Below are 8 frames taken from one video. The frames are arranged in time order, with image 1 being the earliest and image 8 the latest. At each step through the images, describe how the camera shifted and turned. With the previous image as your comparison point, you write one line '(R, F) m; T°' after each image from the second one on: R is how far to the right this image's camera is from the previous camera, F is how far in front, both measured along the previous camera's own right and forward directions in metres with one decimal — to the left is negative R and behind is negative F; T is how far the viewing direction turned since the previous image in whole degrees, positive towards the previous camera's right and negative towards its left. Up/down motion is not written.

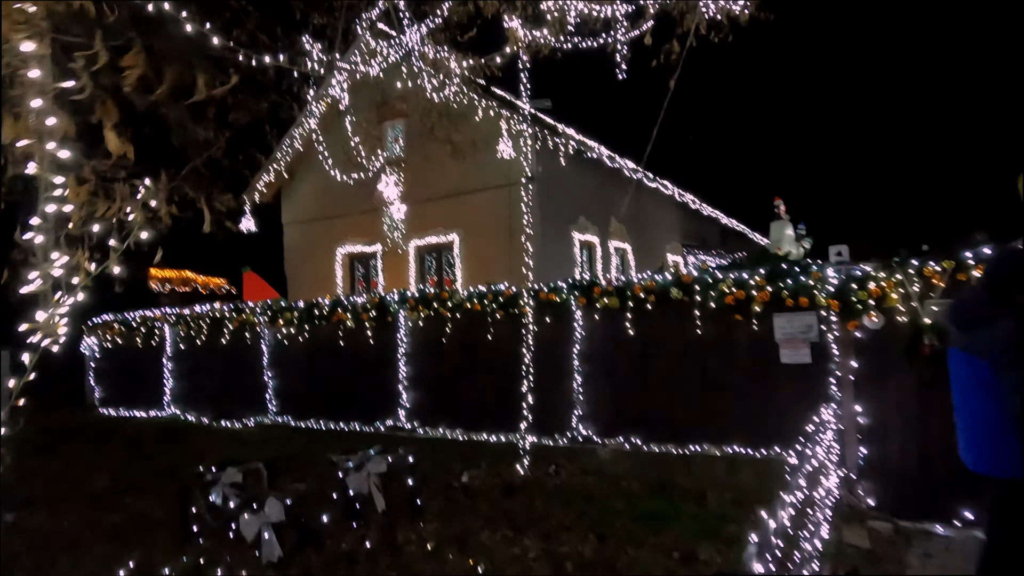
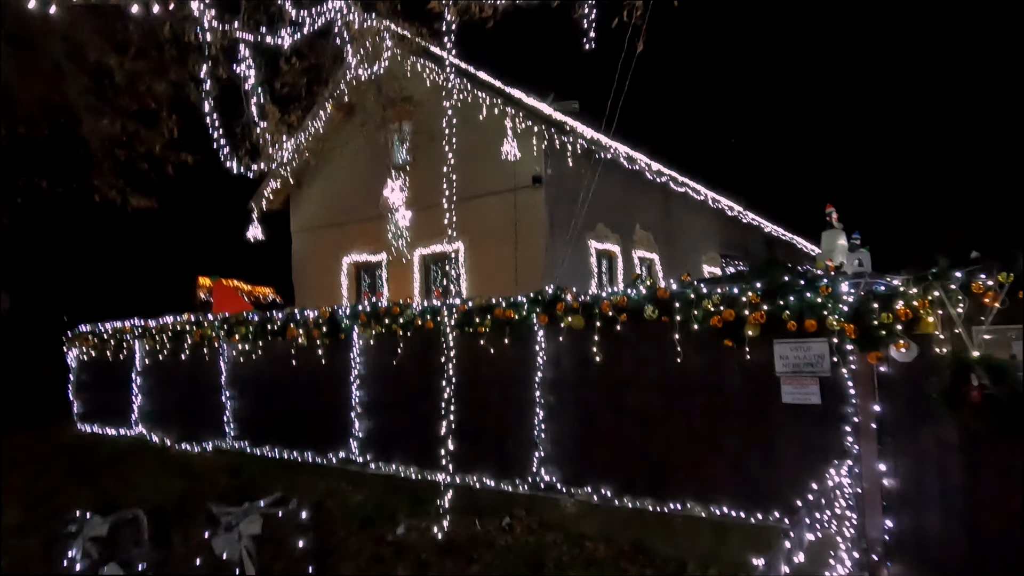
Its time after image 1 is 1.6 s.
(+1.1, +1.4) m; -4°
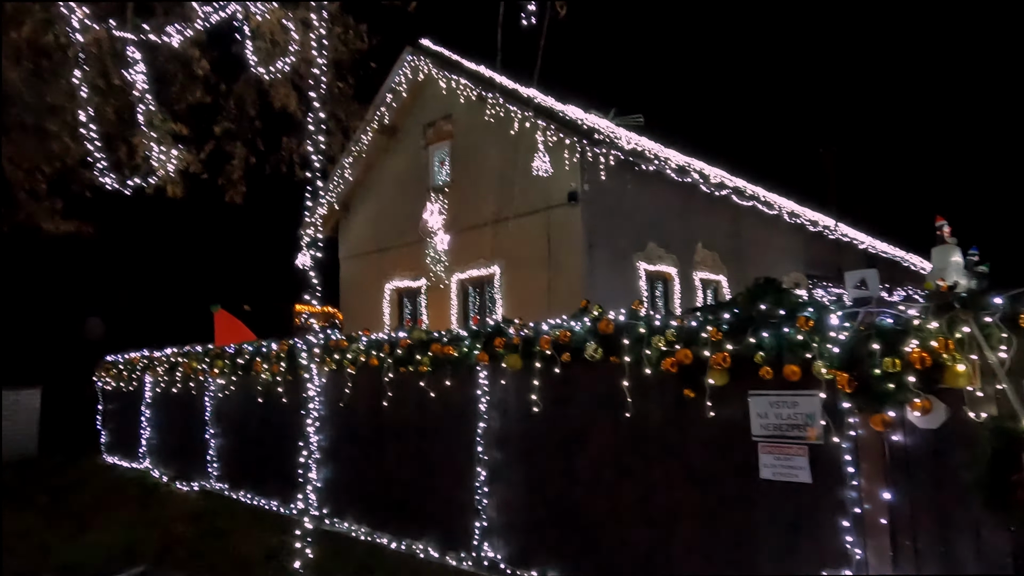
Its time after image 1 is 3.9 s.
(+1.4, +1.3) m; -8°
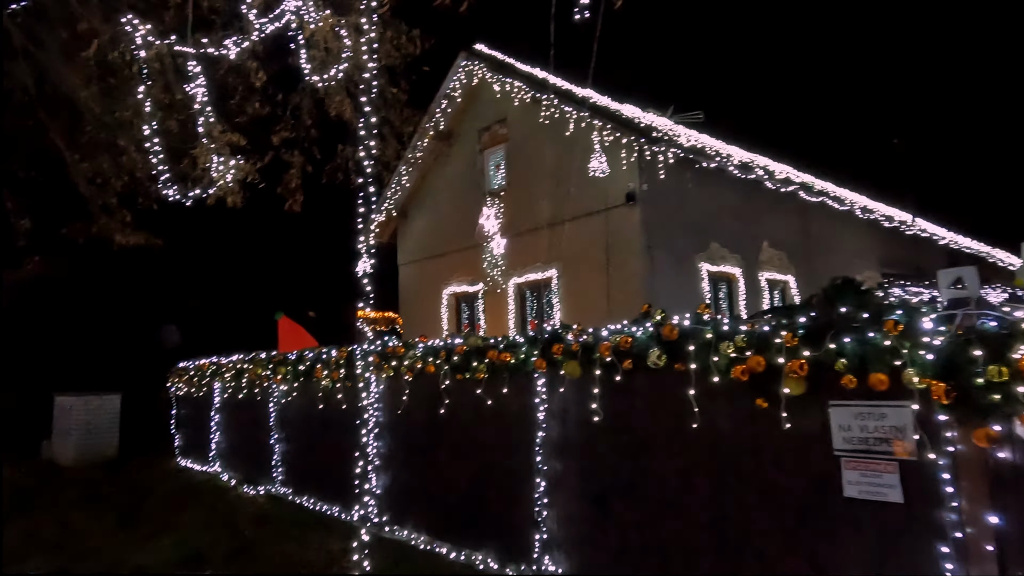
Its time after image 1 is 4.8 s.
(0.0, +0.2) m; -5°
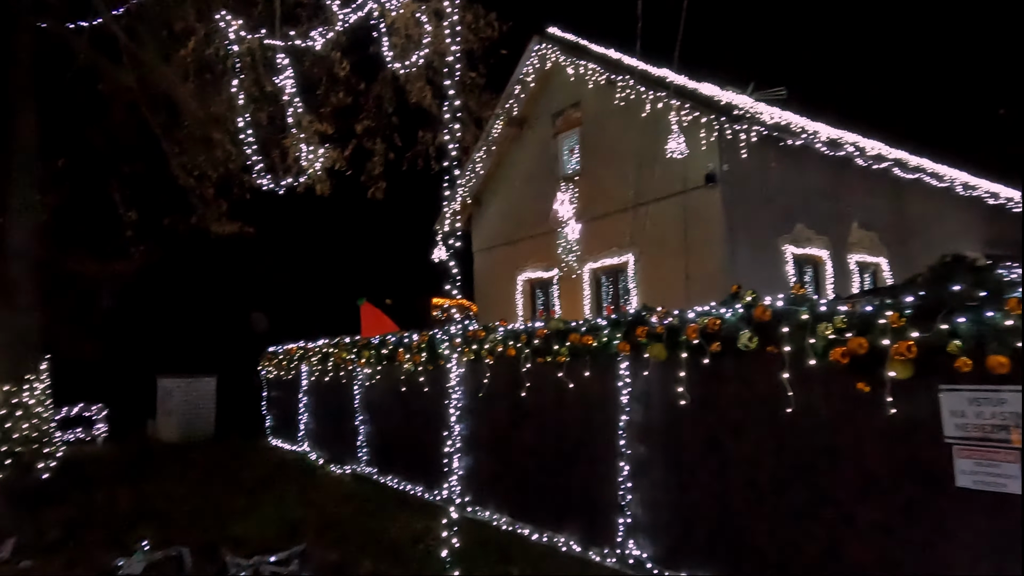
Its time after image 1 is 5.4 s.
(-0.1, 0.0) m; -6°
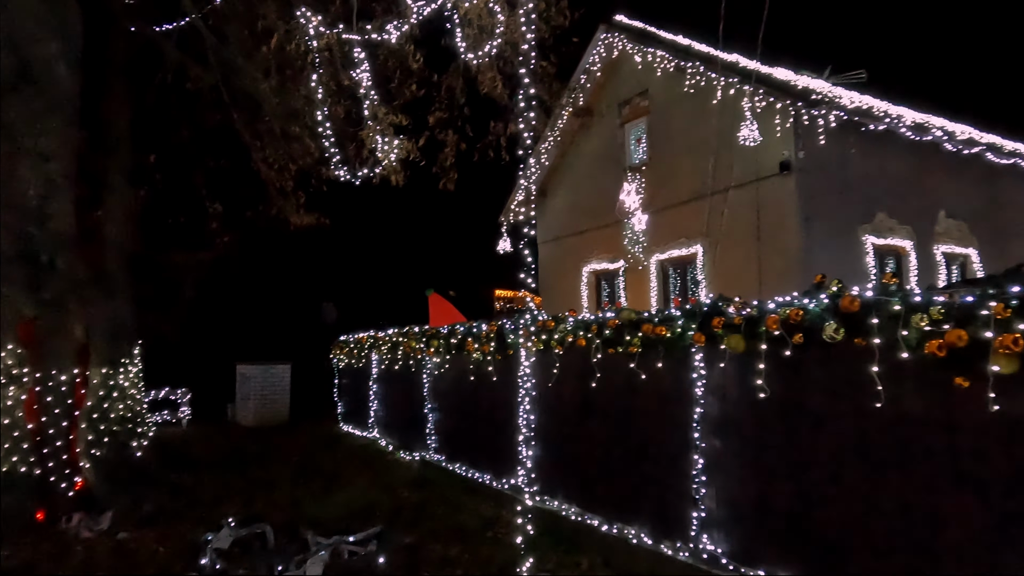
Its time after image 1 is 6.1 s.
(-0.1, 0.0) m; -5°
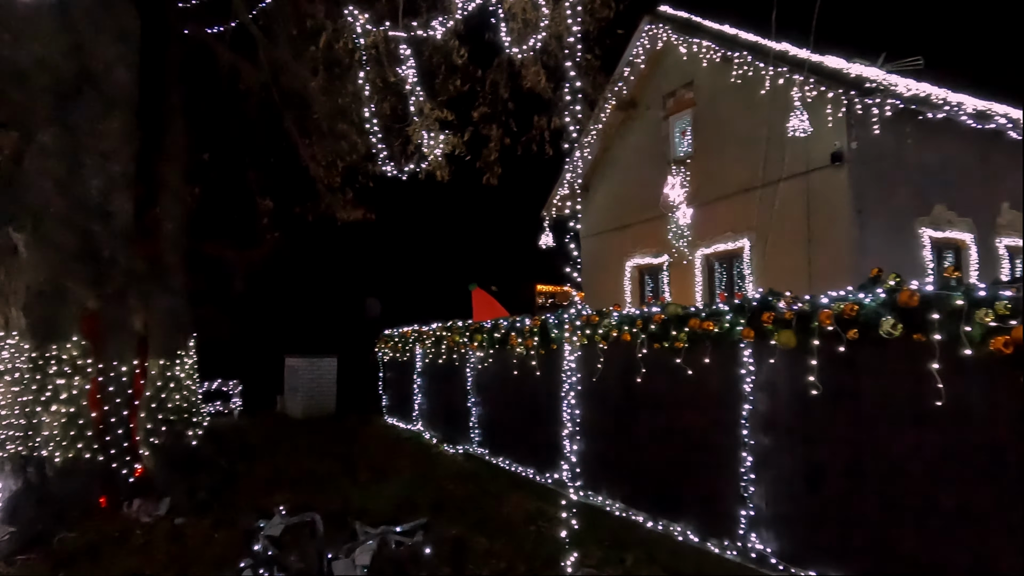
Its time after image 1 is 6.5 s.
(0.0, 0.0) m; -4°
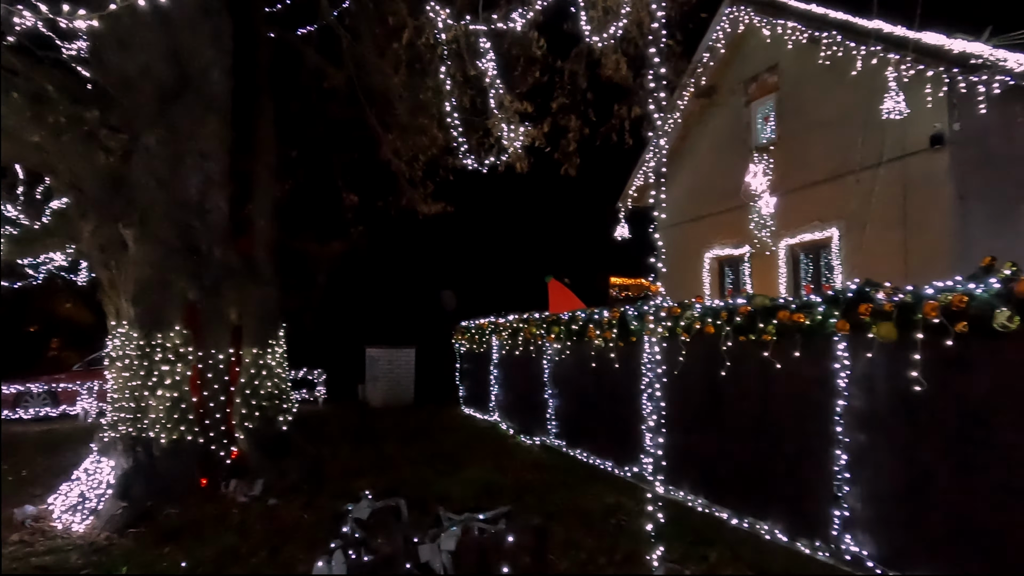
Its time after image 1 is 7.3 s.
(-0.1, 0.0) m; -6°
